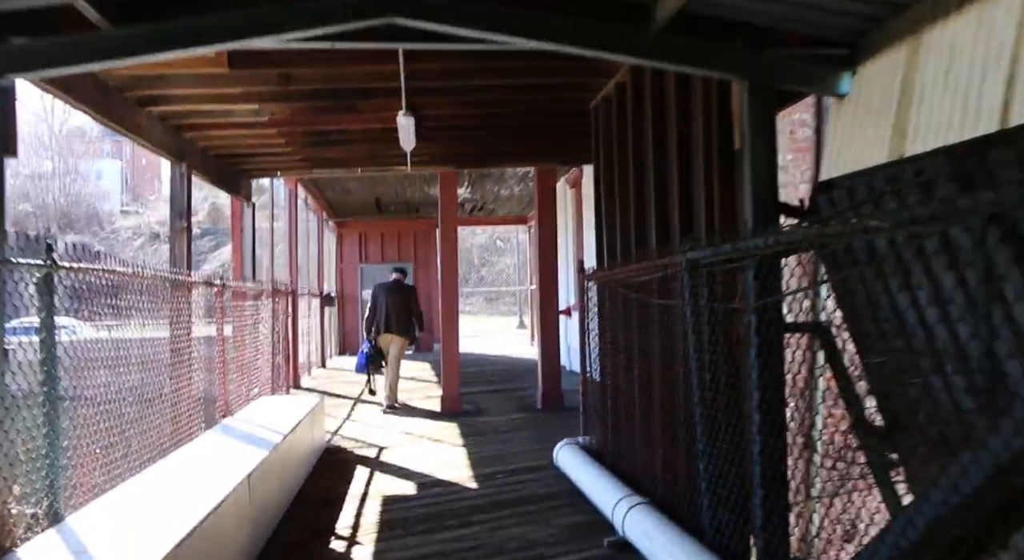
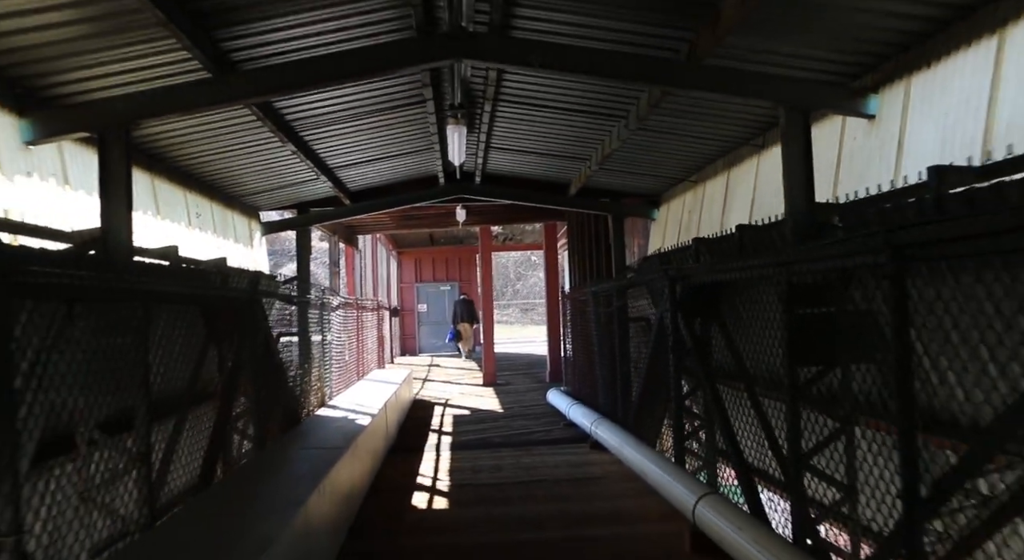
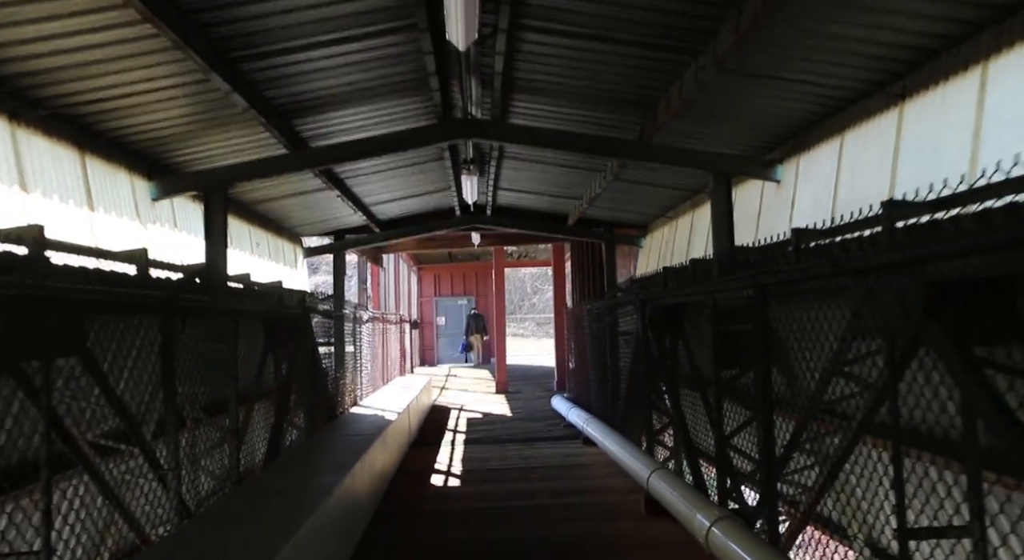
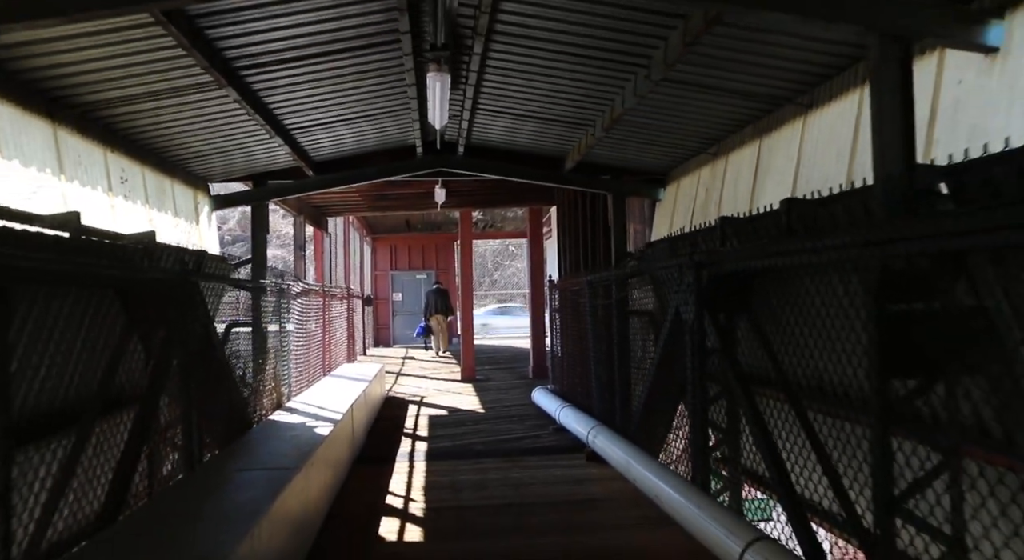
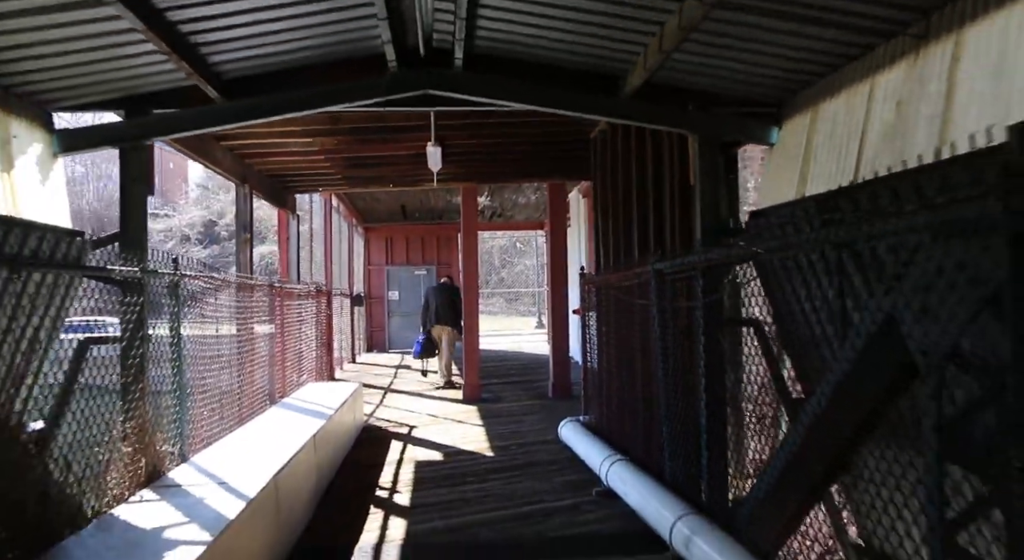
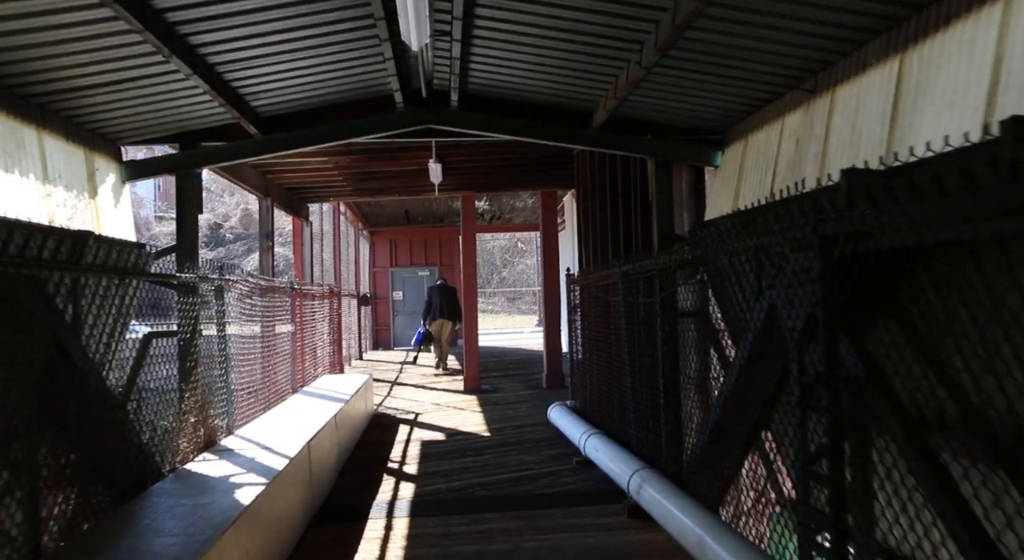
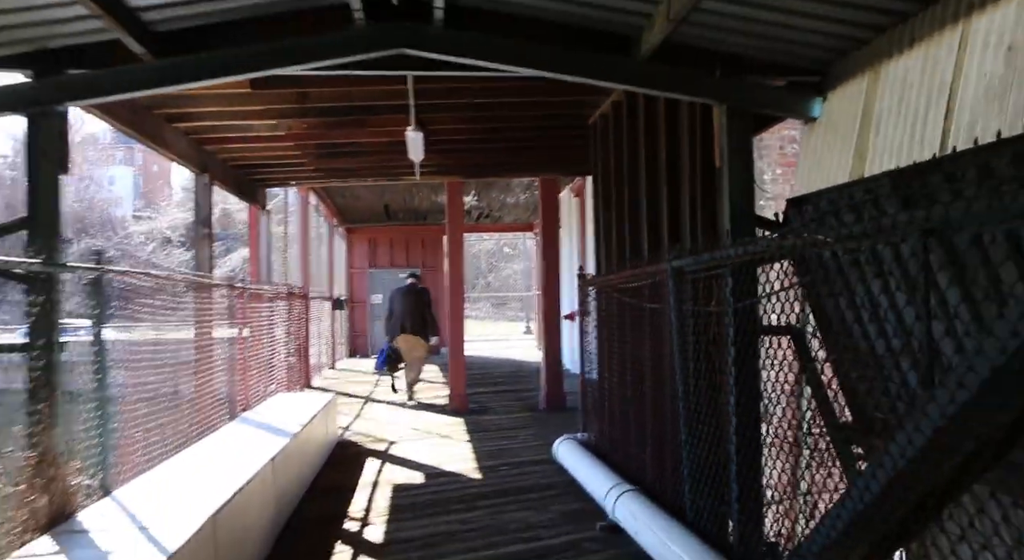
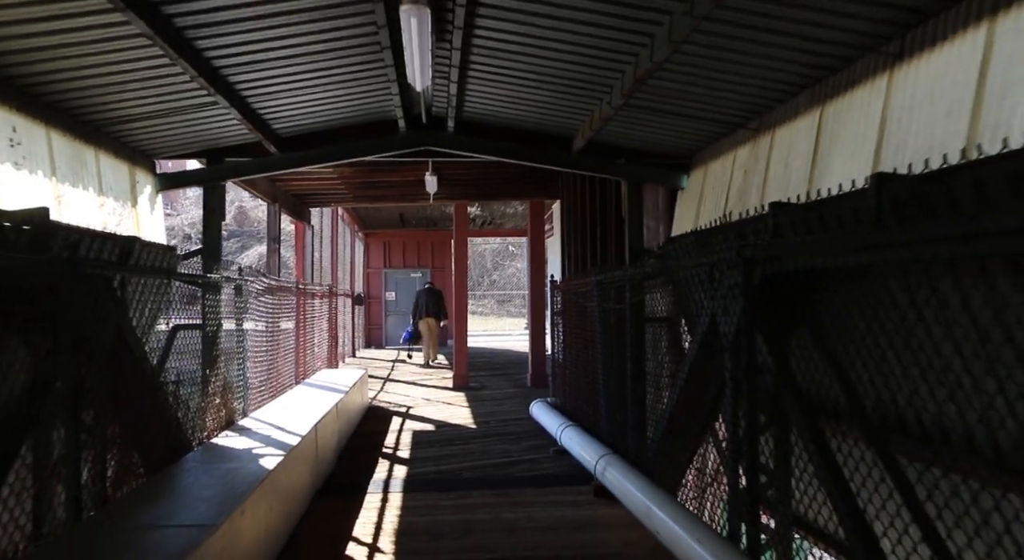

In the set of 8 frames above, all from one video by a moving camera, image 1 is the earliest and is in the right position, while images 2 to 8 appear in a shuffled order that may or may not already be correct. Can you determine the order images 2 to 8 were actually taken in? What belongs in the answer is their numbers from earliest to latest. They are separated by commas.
7, 5, 6, 8, 4, 2, 3
